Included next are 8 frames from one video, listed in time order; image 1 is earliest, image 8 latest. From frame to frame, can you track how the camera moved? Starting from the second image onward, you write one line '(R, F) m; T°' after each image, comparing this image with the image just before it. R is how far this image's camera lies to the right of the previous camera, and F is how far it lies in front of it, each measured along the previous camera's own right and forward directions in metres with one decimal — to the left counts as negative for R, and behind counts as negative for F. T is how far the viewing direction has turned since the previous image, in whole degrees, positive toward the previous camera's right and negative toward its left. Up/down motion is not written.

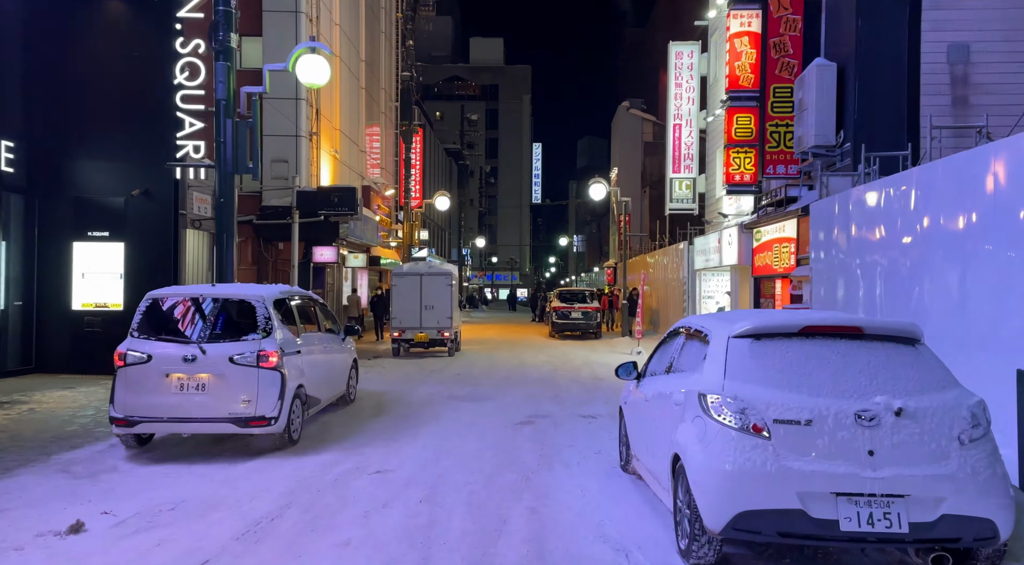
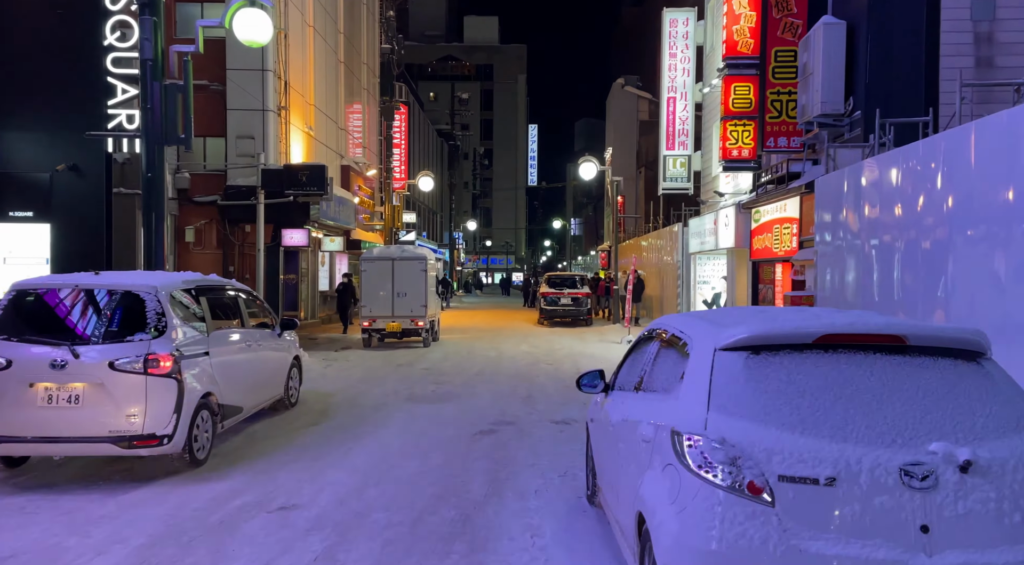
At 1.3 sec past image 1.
(+0.5, +1.4) m; 0°
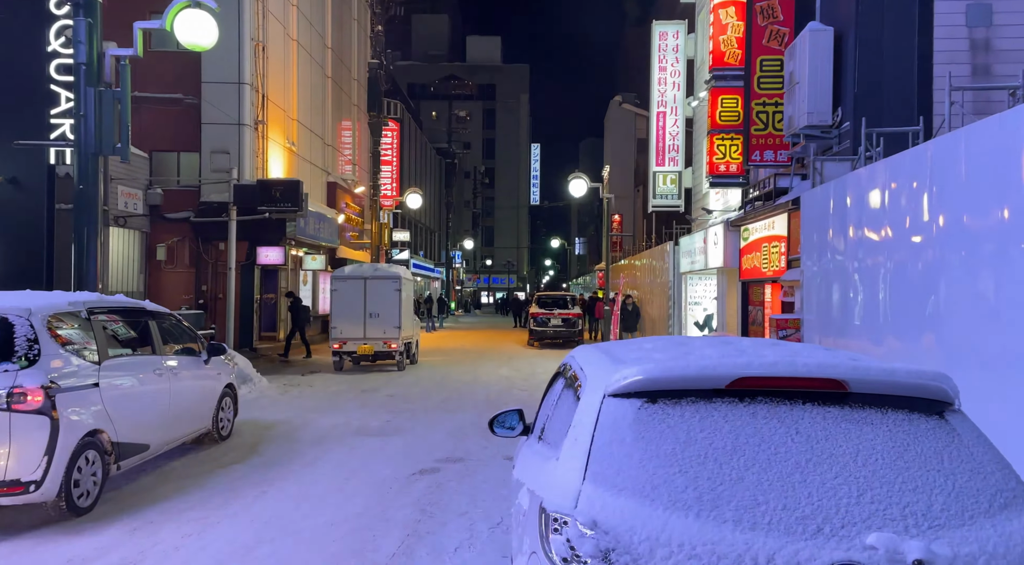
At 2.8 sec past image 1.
(+0.6, +0.8) m; -1°
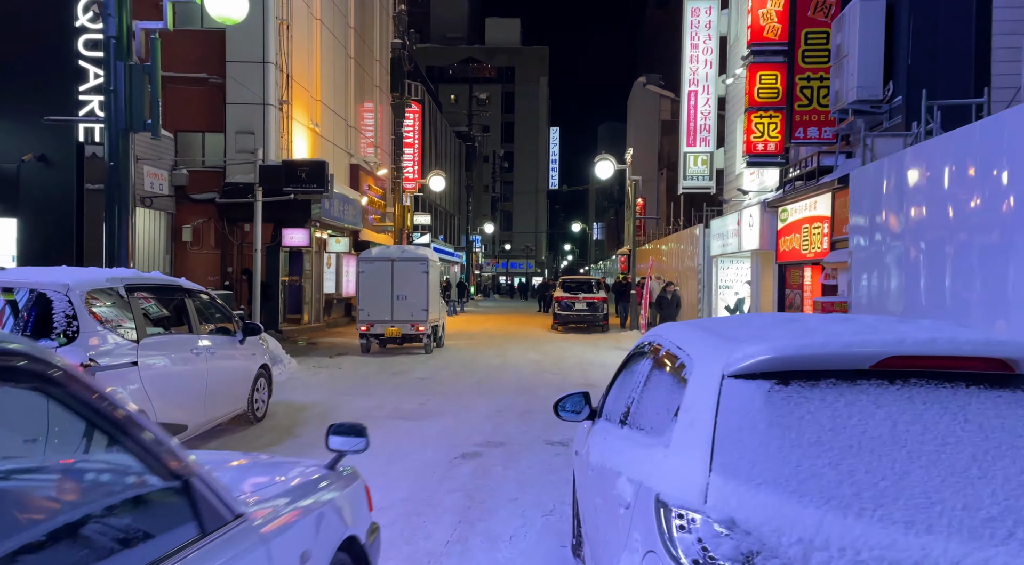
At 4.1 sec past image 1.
(-0.3, +0.3) m; -1°
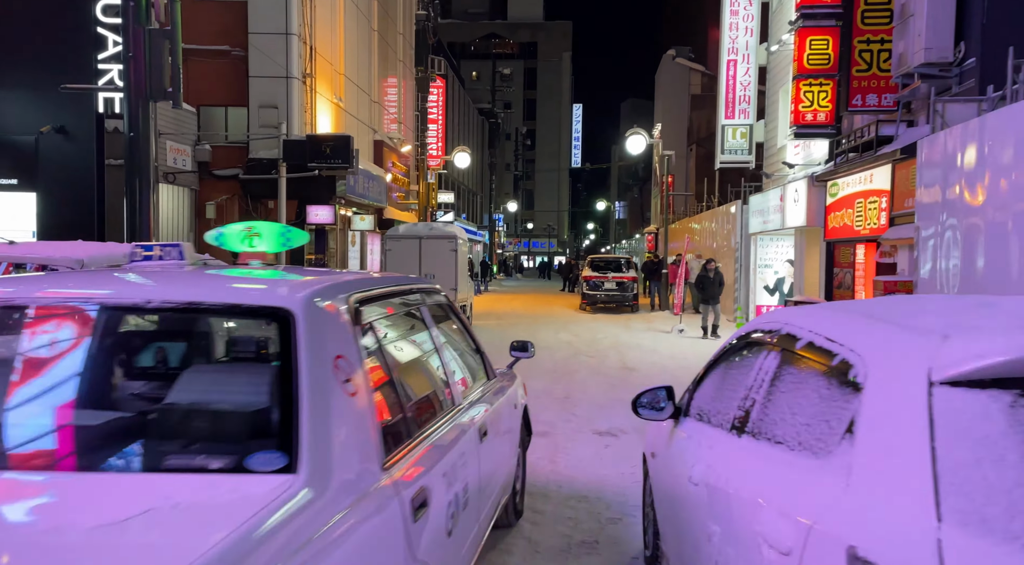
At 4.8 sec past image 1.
(-0.3, +0.6) m; -1°
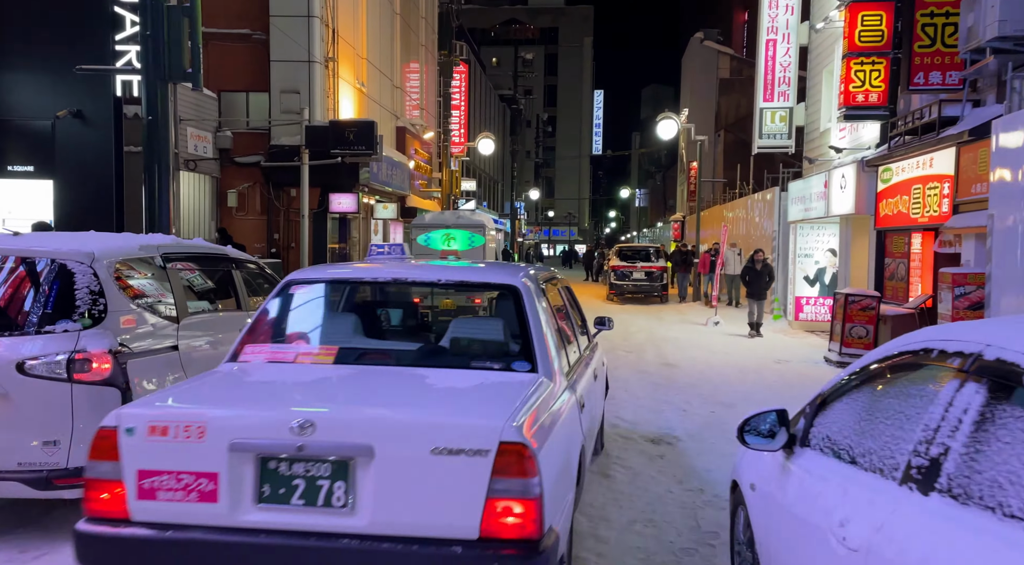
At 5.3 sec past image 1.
(-0.3, +0.6) m; -1°
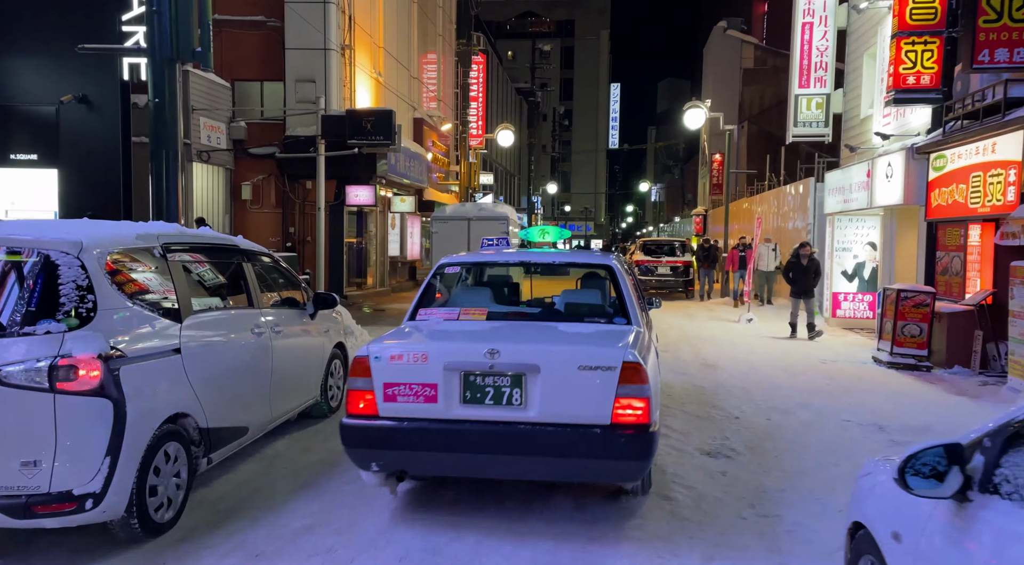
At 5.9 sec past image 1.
(-0.2, +0.7) m; -1°
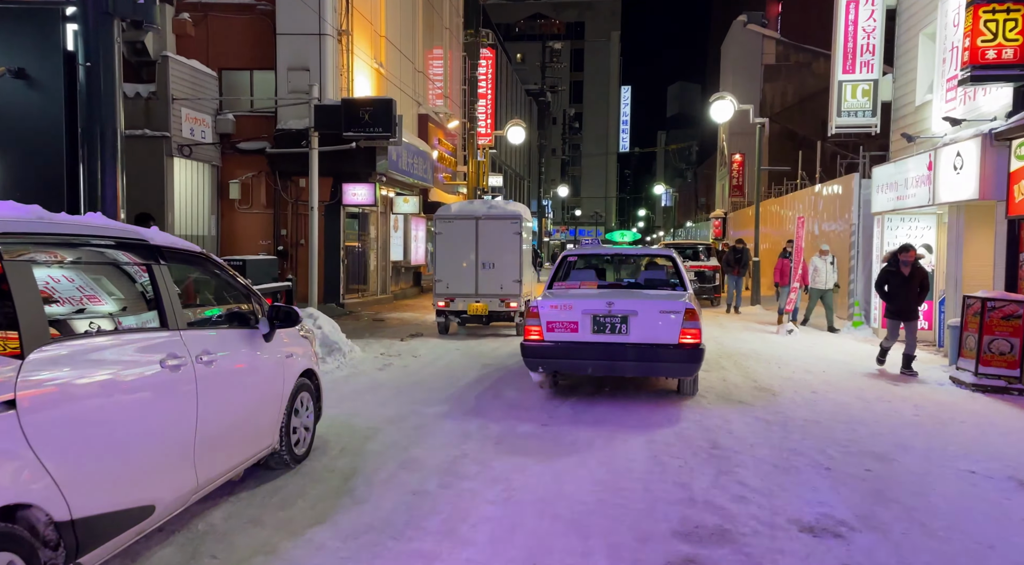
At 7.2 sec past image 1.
(-0.1, +1.7) m; -1°
